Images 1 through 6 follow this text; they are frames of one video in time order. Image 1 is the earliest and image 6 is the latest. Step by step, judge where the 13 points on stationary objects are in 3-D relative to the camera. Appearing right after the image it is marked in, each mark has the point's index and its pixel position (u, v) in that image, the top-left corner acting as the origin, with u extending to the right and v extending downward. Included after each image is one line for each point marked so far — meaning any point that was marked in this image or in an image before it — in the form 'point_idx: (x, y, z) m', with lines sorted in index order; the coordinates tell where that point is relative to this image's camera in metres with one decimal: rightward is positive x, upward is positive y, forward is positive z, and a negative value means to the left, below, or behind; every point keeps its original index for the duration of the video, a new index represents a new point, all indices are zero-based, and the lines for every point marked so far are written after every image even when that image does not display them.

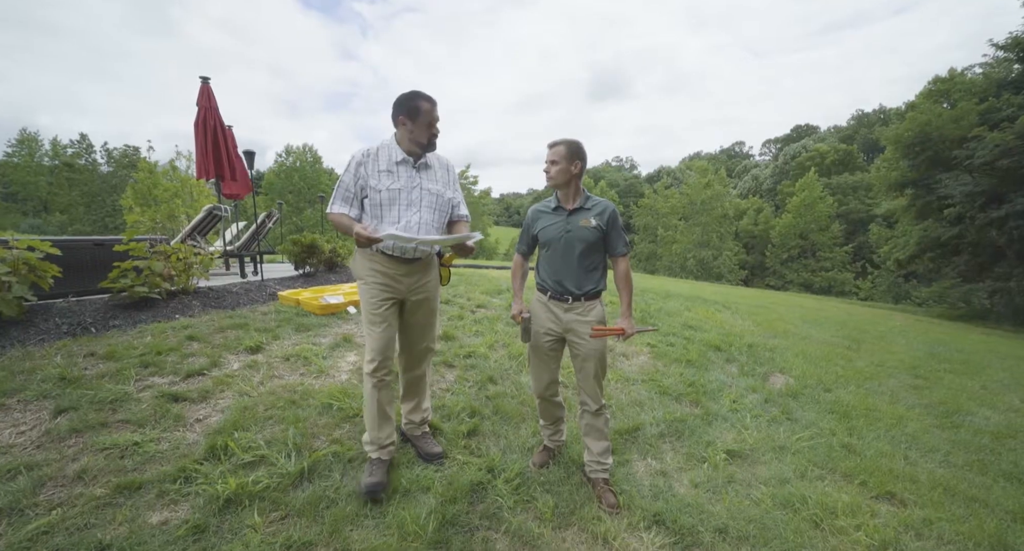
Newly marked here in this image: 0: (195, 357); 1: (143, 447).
0: (-2.3, -0.6, +3.0) m
1: (-1.9, -0.9, +2.1) m
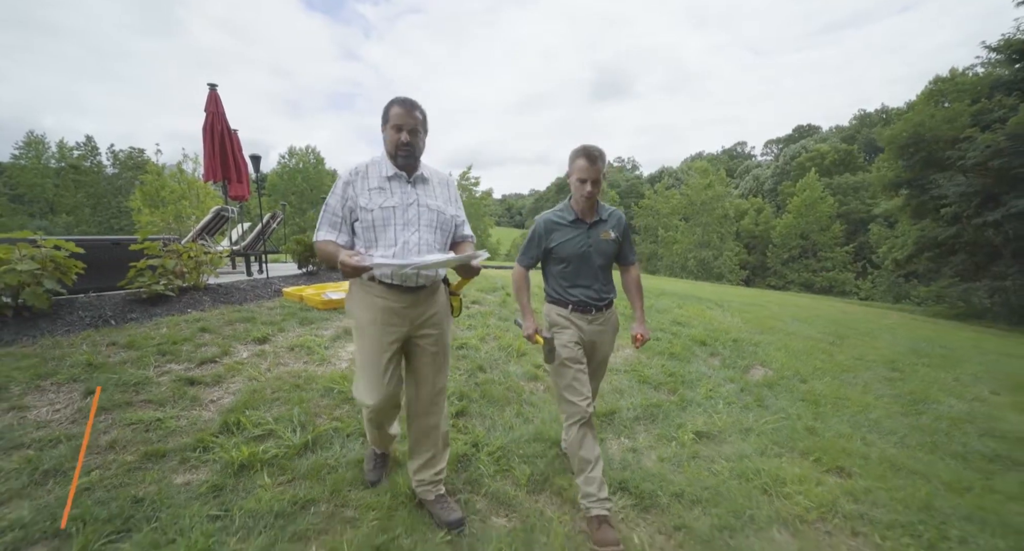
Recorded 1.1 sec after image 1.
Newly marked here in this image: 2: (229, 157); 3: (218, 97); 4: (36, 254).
0: (-2.4, -0.6, +3.2) m
1: (-2.0, -0.8, +2.4) m
2: (-4.5, +1.9, +6.4) m
3: (-4.6, +2.8, +6.3) m
4: (-3.7, +0.2, +3.2) m
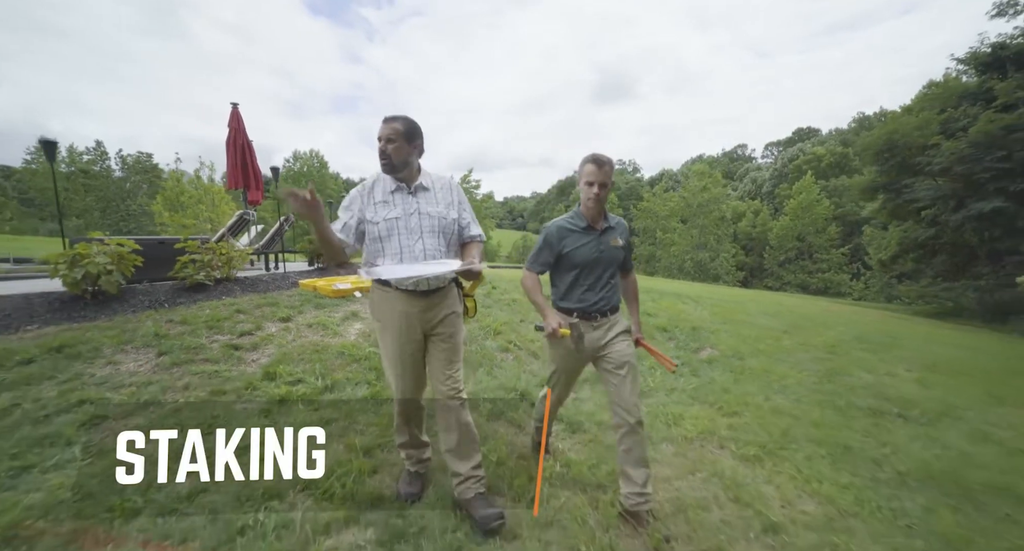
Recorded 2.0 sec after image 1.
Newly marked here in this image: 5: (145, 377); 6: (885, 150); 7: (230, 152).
0: (-2.7, -0.5, +4.1) m
1: (-2.3, -0.8, +3.2) m
2: (-4.7, +2.0, +7.2) m
3: (-4.8, +2.9, +7.2) m
4: (-4.0, +0.3, +4.0) m
5: (-2.8, -0.8, +3.0) m
6: (+14.0, +4.8, +15.2) m
7: (-4.9, +2.1, +7.0) m
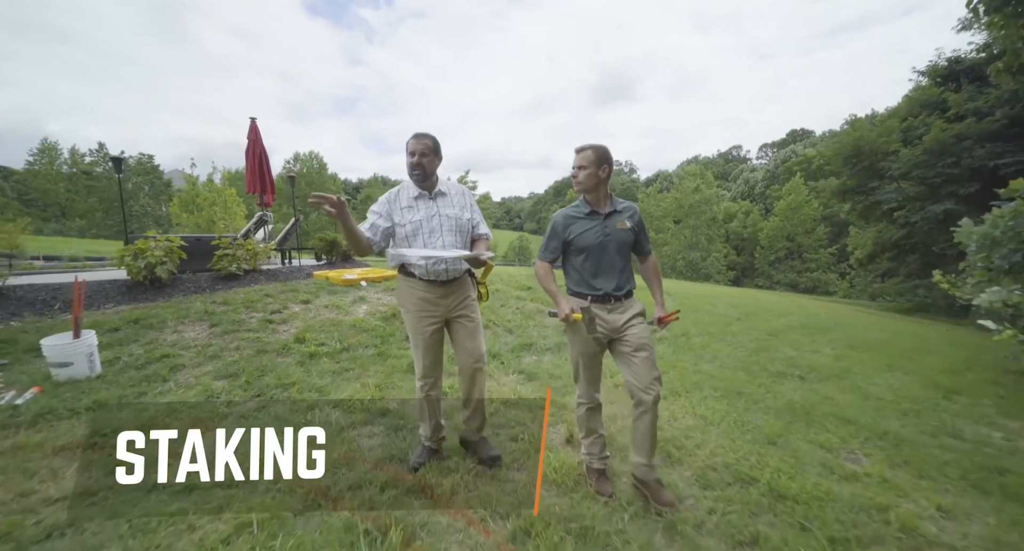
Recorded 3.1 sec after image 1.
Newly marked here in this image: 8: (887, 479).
0: (-3.0, -0.4, +5.0) m
1: (-2.5, -0.6, +4.1) m
2: (-5.0, +2.1, +8.1) m
3: (-5.1, +3.0, +8.1) m
4: (-4.3, +0.4, +4.9) m
5: (-3.0, -0.6, +4.0) m
6: (+13.6, +4.9, +16.2) m
7: (-5.2, +2.3, +7.9) m
8: (+2.3, -1.2, +2.5) m
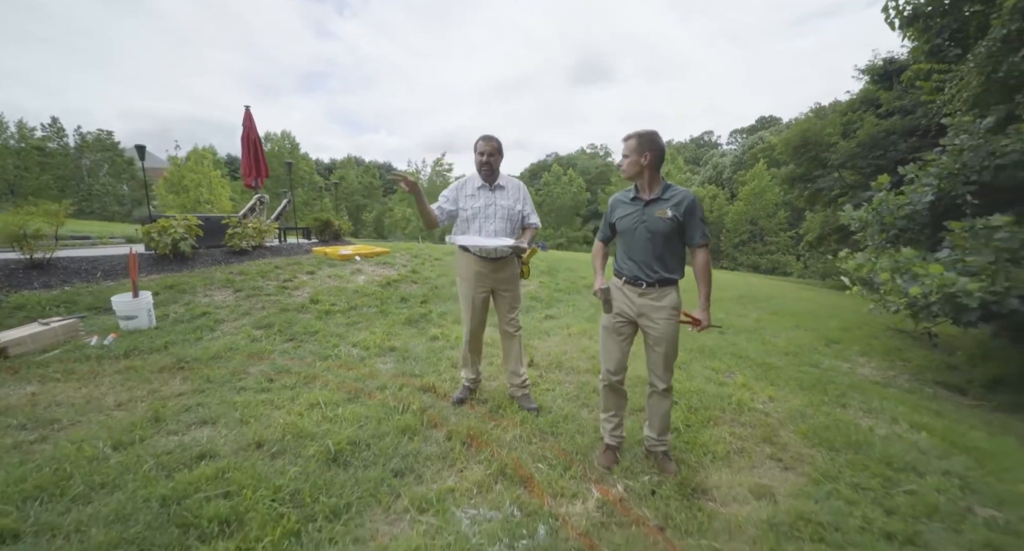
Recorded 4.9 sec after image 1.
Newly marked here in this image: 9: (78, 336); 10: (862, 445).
0: (-3.3, 0.0, +5.8) m
1: (-2.8, -0.3, +4.9) m
2: (-5.5, +2.6, +8.7) m
3: (-5.6, +3.5, +8.6) m
4: (-4.6, +0.7, +5.6) m
5: (-3.3, -0.3, +4.8) m
6: (+12.6, +5.7, +17.7) m
7: (-5.7, +2.7, +8.5) m
8: (+2.1, -1.0, +3.6) m
9: (-3.9, -0.5, +3.7) m
10: (+2.2, -1.0, +2.5) m
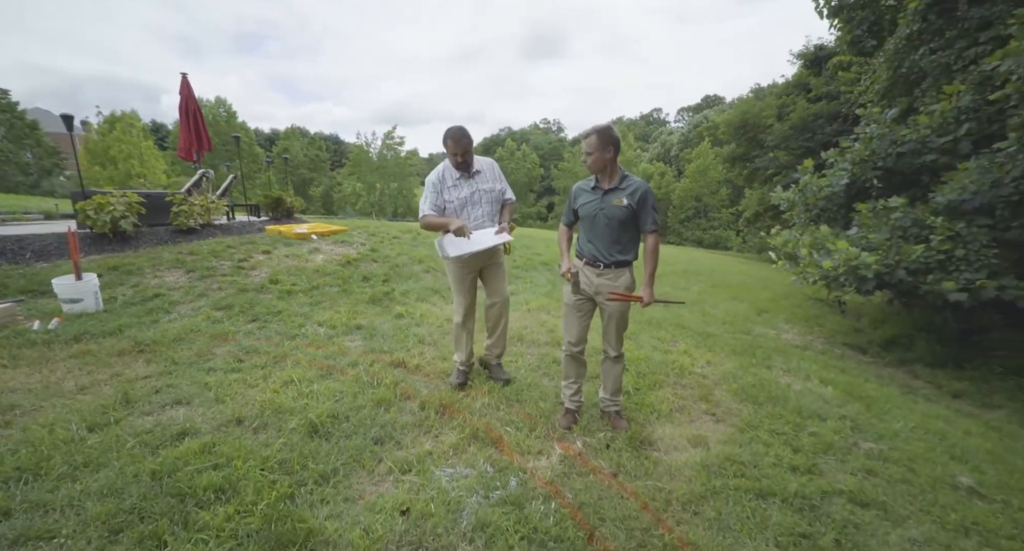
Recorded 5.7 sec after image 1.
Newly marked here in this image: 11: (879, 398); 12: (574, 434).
0: (-3.8, +0.3, +5.6) m
1: (-3.3, -0.1, +4.8) m
2: (-6.3, +3.0, +8.1) m
3: (-6.4, +3.9, +8.0) m
4: (-5.1, +1.0, +5.2) m
5: (-3.7, -0.1, +4.6) m
6: (+10.8, +6.8, +18.7) m
7: (-6.5, +3.1, +7.9) m
8: (+1.7, -0.8, +4.0) m
9: (-4.2, -0.4, +3.4) m
10: (+1.9, -0.9, +2.9) m
11: (+2.8, -0.9, +3.0) m
12: (+0.4, -1.0, +2.5) m
